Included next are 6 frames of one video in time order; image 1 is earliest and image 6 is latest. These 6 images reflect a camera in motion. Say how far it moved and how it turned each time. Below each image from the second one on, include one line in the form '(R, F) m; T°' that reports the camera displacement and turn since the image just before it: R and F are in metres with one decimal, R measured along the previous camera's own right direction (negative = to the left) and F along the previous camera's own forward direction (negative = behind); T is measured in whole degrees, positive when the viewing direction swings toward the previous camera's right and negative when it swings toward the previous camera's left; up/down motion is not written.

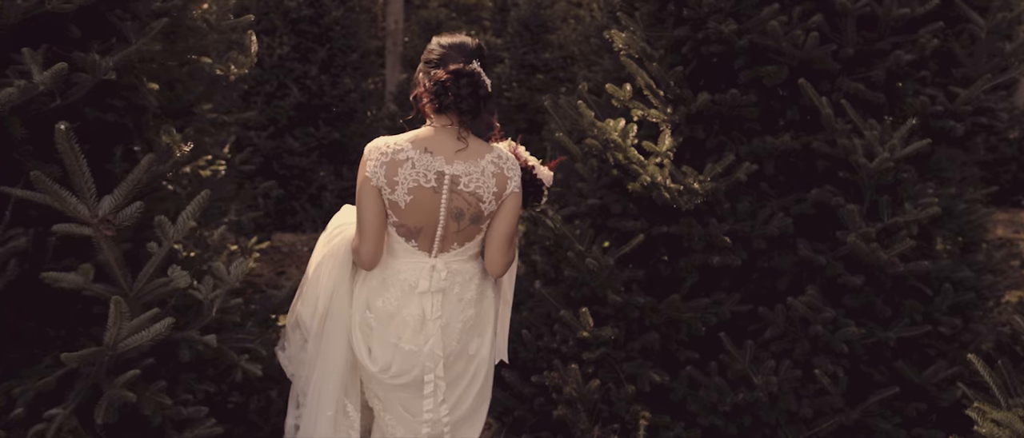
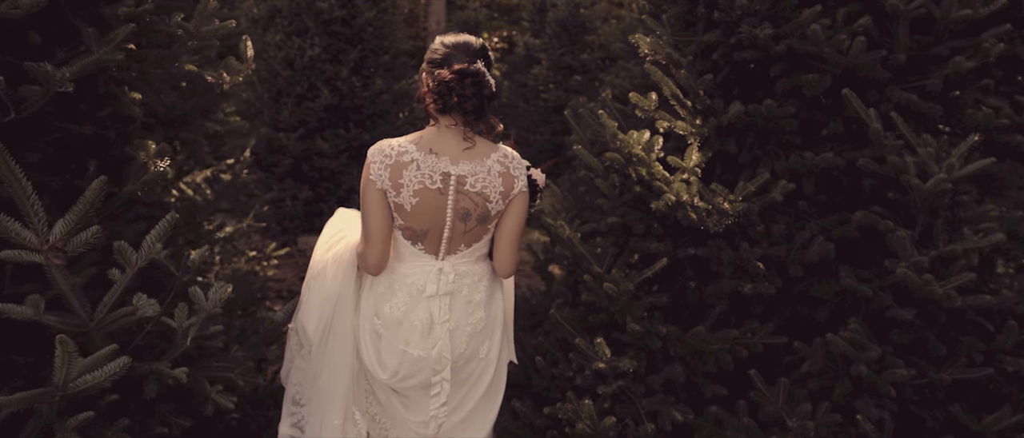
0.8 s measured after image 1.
(+0.1, +0.3) m; -3°
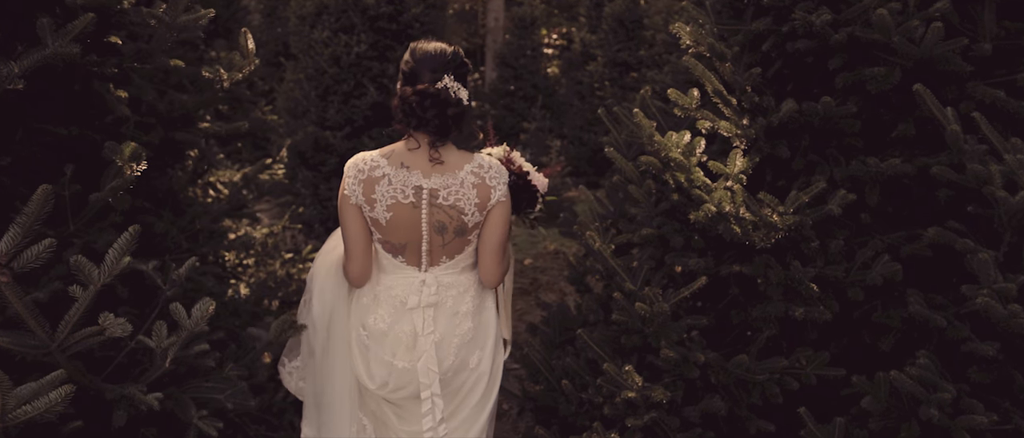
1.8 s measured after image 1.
(+0.2, +0.4) m; -4°
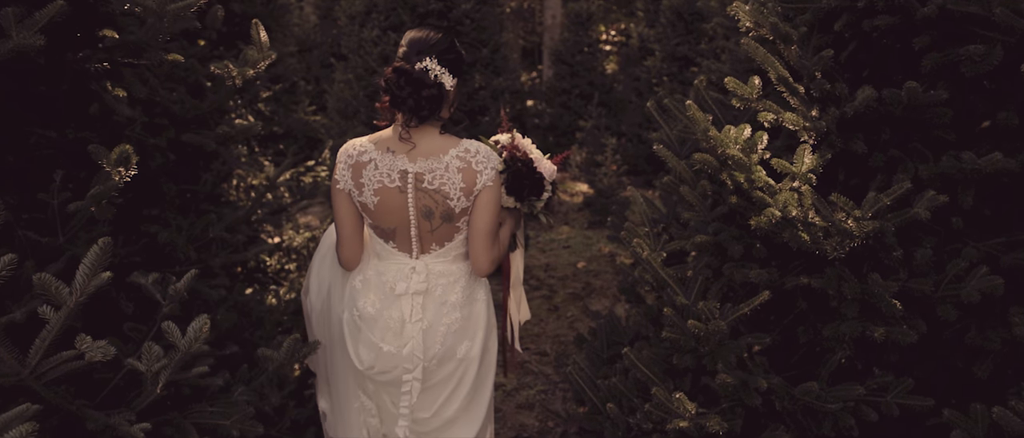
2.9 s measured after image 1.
(+0.1, +0.3) m; -4°
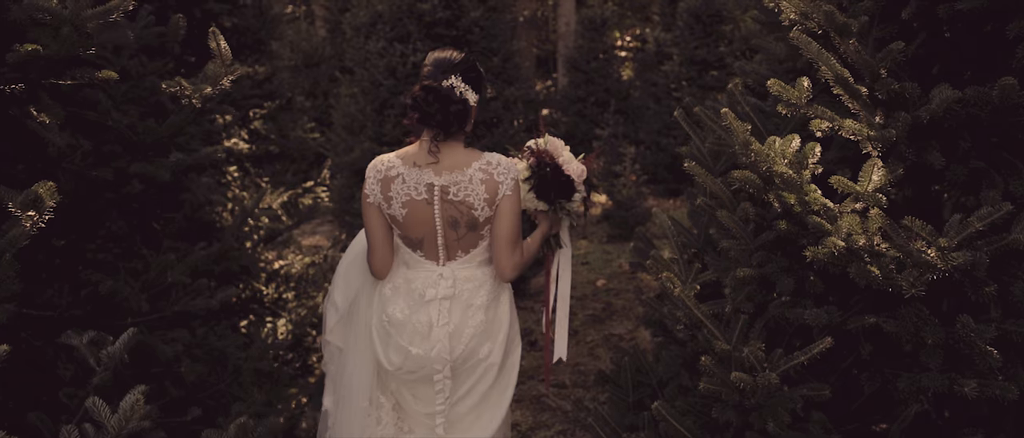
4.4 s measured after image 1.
(0.0, +0.5) m; -1°
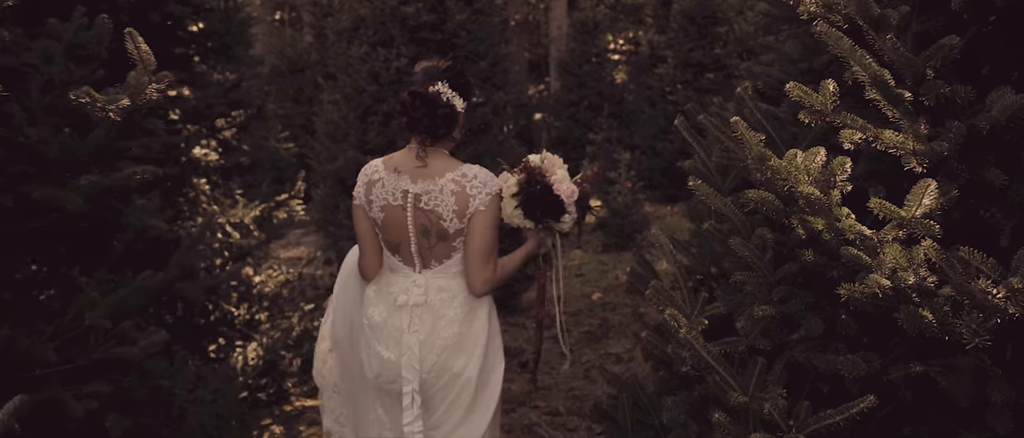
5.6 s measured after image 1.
(+0.1, +0.4) m; 0°
